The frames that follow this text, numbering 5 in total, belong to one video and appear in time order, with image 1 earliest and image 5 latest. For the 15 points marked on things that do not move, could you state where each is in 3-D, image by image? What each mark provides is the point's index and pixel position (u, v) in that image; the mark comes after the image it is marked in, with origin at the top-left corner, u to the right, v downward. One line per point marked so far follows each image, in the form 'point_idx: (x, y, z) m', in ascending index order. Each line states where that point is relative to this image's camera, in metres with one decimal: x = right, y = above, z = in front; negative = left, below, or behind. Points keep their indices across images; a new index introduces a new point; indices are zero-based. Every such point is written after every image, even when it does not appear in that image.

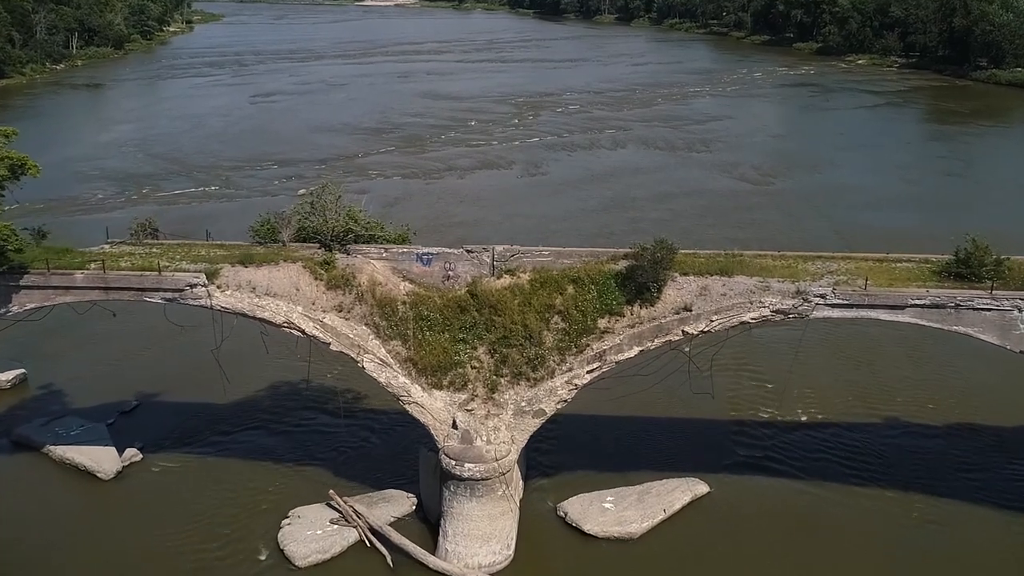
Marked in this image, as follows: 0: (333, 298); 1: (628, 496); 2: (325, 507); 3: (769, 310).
0: (-2.4, -0.1, +13.4) m
1: (+1.6, -2.9, +14.2) m
2: (-2.6, -3.0, +13.9) m
3: (+3.2, -0.3, +12.5) m
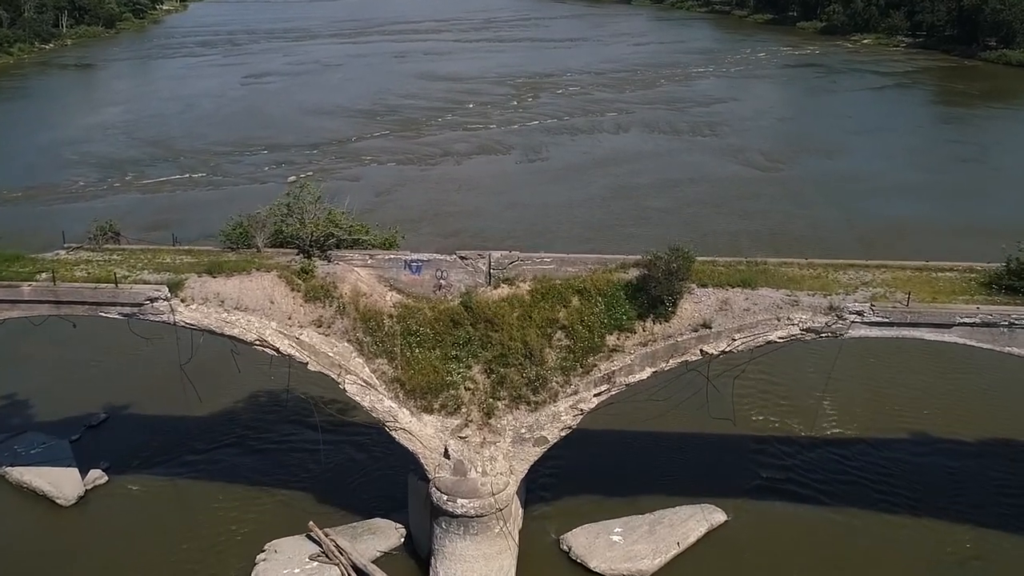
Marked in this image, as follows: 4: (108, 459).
0: (-2.4, -0.3, +12.0) m
1: (+1.6, -3.0, +12.9) m
2: (-2.6, -3.2, +12.6) m
3: (+3.2, -0.4, +11.1) m
4: (-6.0, -2.5, +14.9) m
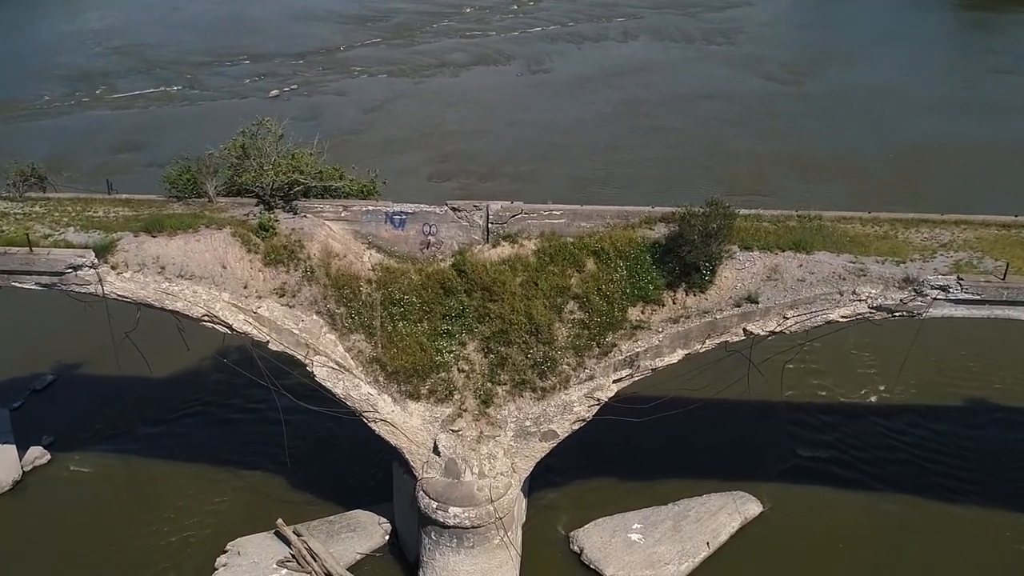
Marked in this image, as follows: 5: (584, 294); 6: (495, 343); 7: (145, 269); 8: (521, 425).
0: (-2.4, +0.1, +10.0) m
1: (+1.6, -2.6, +11.1) m
2: (-2.6, -2.7, +10.8) m
3: (+3.2, -0.1, +9.1) m
4: (-5.9, -1.9, +13.0) m
5: (+0.7, -0.1, +9.9) m
6: (-0.2, -0.5, +9.8) m
7: (-3.5, +0.2, +9.6) m
8: (+0.1, -1.3, +9.7) m
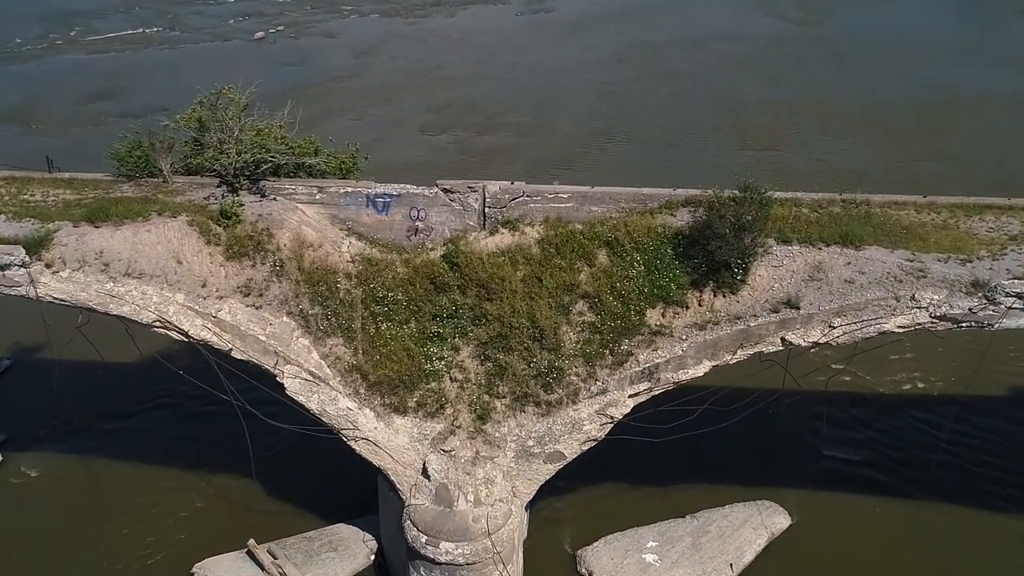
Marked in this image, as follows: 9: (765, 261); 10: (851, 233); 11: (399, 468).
0: (-2.4, +0.1, +8.6) m
1: (+1.6, -2.5, +9.9) m
2: (-2.6, -2.6, +9.7) m
3: (+3.2, -0.2, +7.8) m
4: (-5.9, -1.7, +11.8) m
5: (+0.7, 0.0, +8.5) m
6: (-0.2, -0.5, +8.5) m
7: (-3.5, +0.2, +8.2) m
8: (+0.1, -1.3, +8.4) m
9: (+2.1, +0.2, +8.2) m
10: (+2.8, +0.5, +8.2) m
11: (-1.0, -1.5, +8.5) m
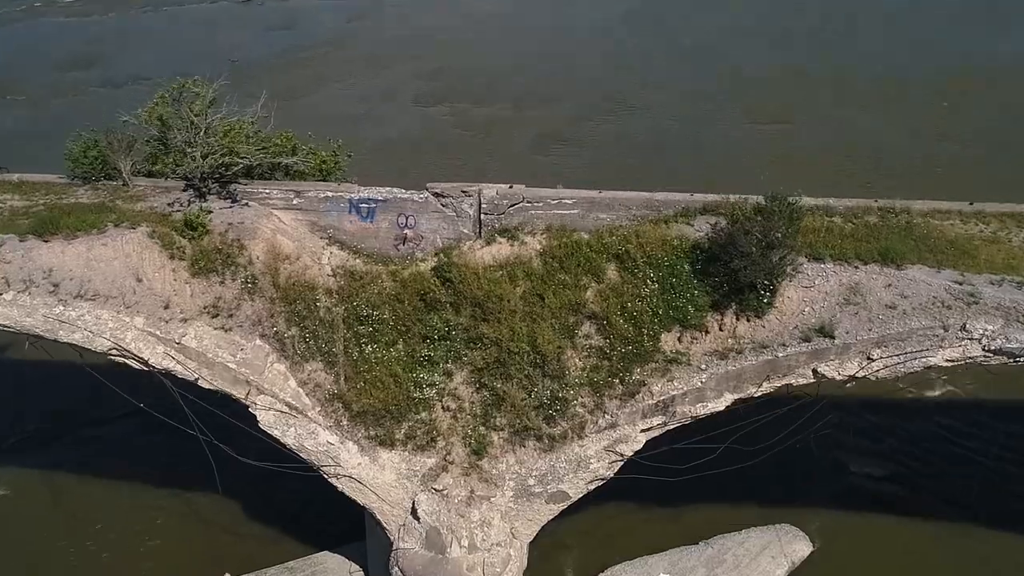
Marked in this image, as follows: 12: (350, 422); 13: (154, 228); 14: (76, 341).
0: (-2.4, 0.0, +7.7) m
1: (+1.6, -2.6, +9.2) m
2: (-2.6, -2.7, +8.9) m
3: (+3.2, -0.4, +6.9) m
4: (-6.0, -1.7, +11.0) m
5: (+0.7, -0.2, +7.7) m
6: (-0.2, -0.7, +7.7) m
7: (-3.5, 0.0, +7.3) m
8: (+0.1, -1.5, +7.6) m
9: (+2.1, +0.1, +7.4) m
10: (+2.8, +0.3, +7.3) m
11: (-1.0, -1.7, +7.7) m
12: (-1.2, -1.0, +7.7) m
13: (-2.8, +0.5, +7.8) m
14: (-3.1, -0.4, +7.3) m
